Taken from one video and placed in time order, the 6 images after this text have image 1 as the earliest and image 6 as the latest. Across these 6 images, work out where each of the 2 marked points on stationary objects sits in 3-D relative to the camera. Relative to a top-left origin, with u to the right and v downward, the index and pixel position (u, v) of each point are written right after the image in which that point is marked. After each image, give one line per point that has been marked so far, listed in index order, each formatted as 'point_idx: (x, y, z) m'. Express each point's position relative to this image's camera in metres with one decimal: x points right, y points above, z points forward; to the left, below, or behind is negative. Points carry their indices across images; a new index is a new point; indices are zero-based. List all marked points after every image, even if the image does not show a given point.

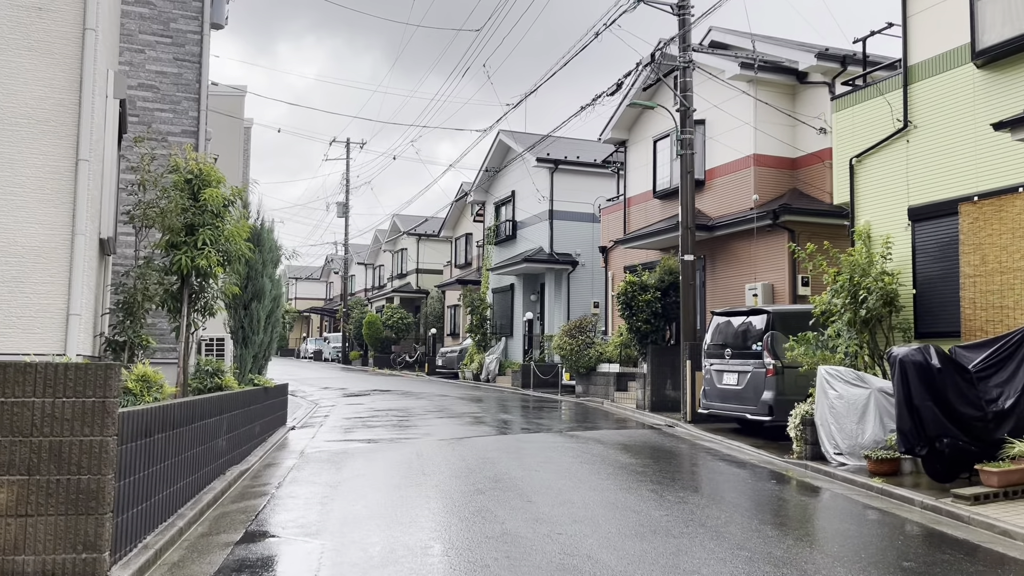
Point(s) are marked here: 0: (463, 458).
0: (-0.6, -2.0, +9.5) m
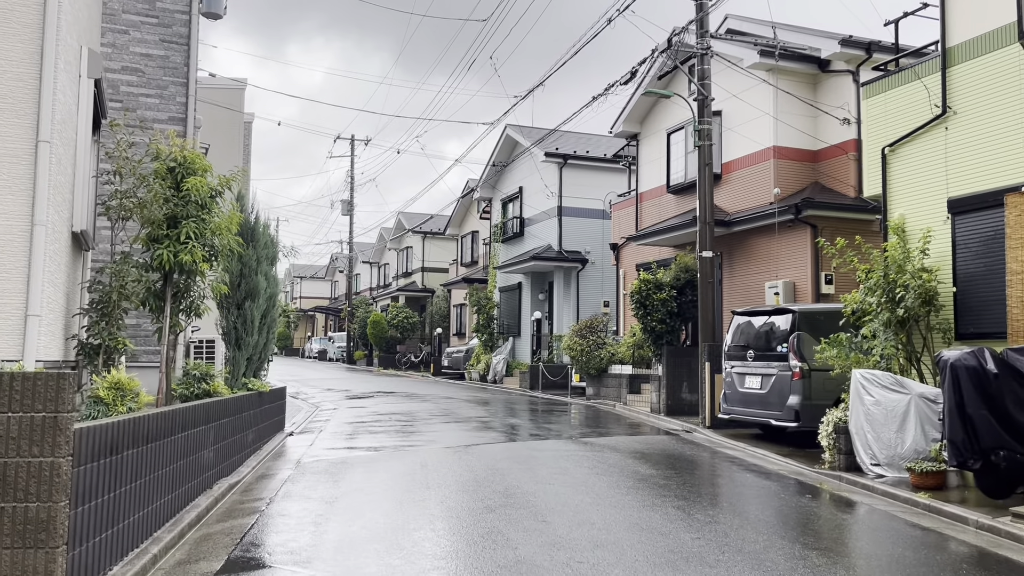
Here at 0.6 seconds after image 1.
0: (-0.5, -2.0, +8.9) m
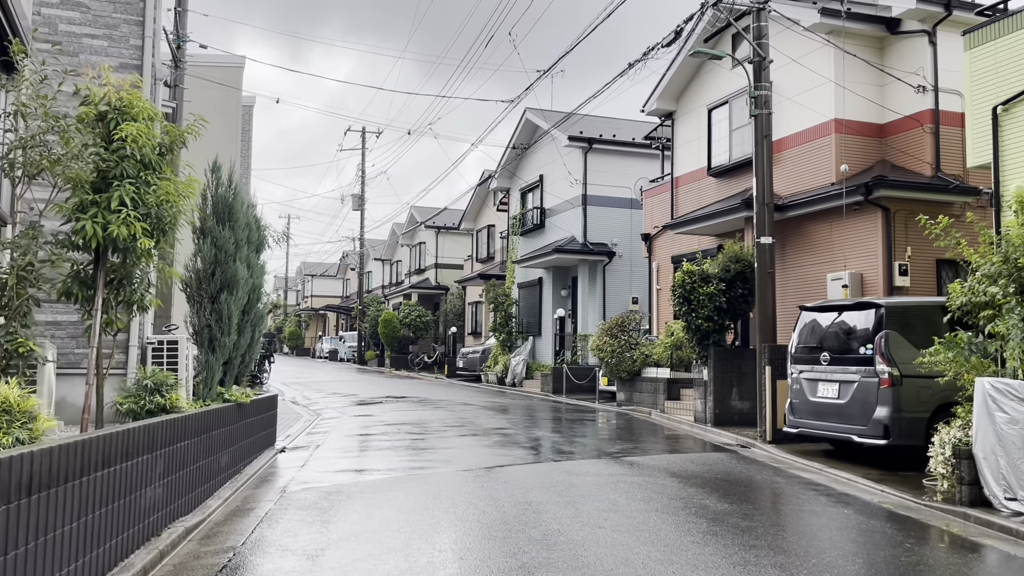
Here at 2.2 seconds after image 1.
0: (-0.2, -1.9, +7.1) m
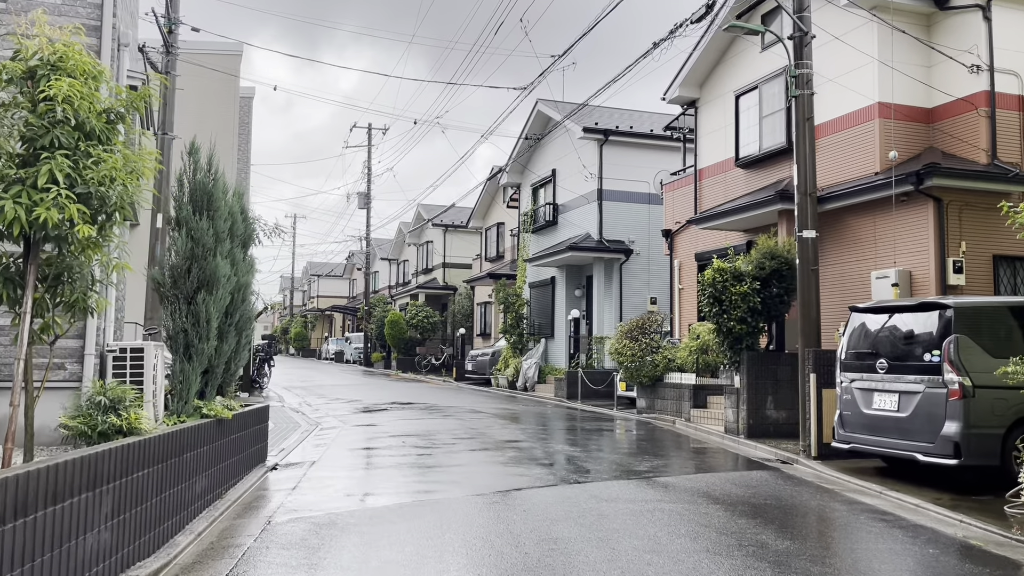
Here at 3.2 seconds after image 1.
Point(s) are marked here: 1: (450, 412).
0: (0.0, -1.9, +6.1) m
1: (-1.2, -2.4, +15.6) m
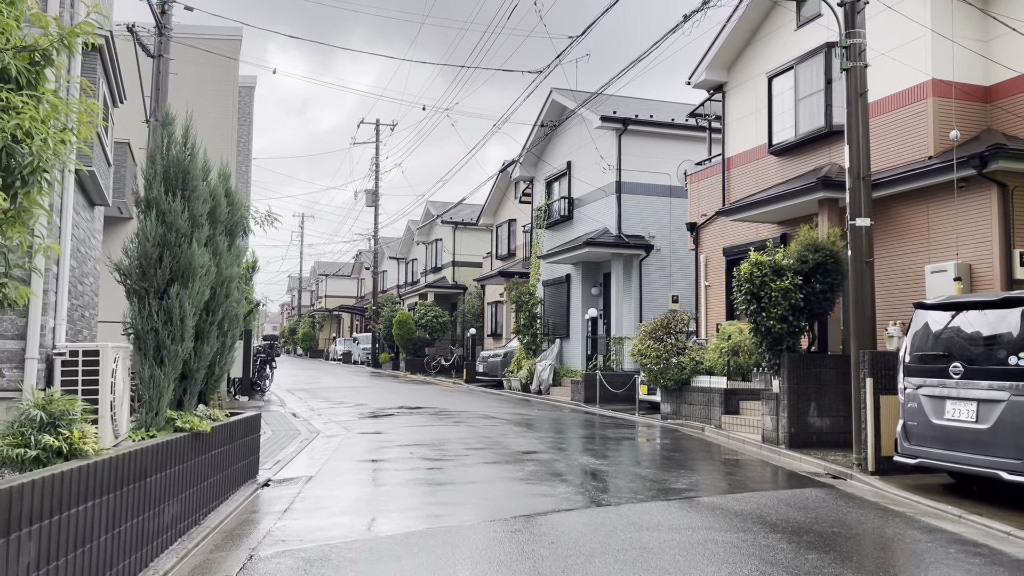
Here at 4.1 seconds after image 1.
0: (+0.2, -1.8, +5.0) m
1: (-0.9, -2.4, +14.6) m
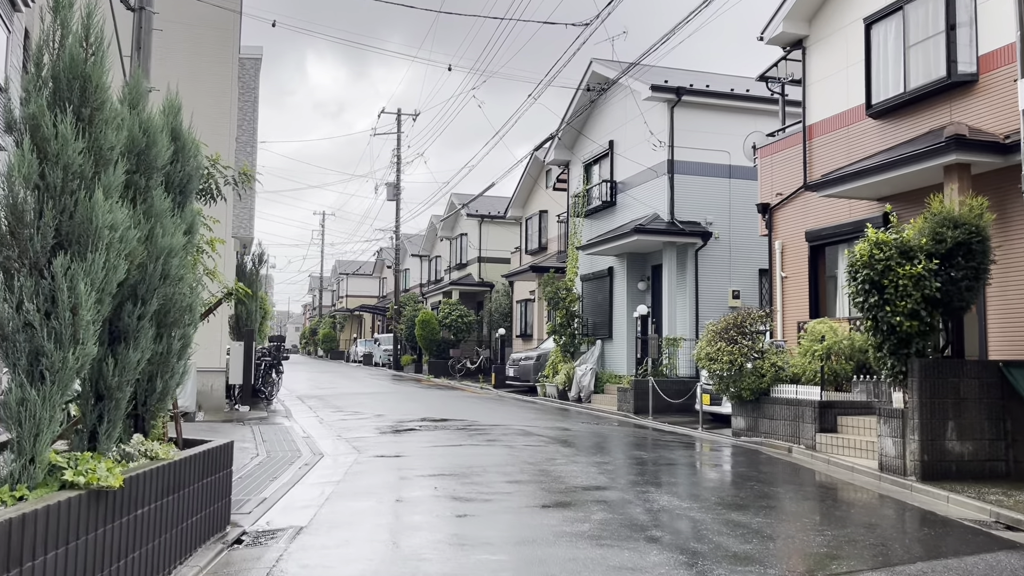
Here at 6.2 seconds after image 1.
0: (+0.6, -1.7, +2.7) m
1: (-0.3, -2.2, +12.3) m
